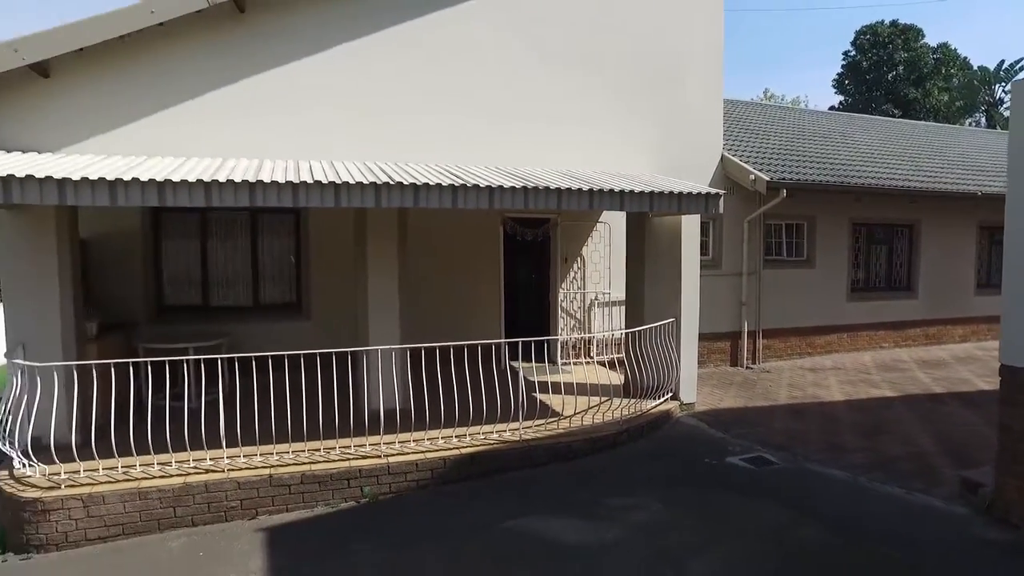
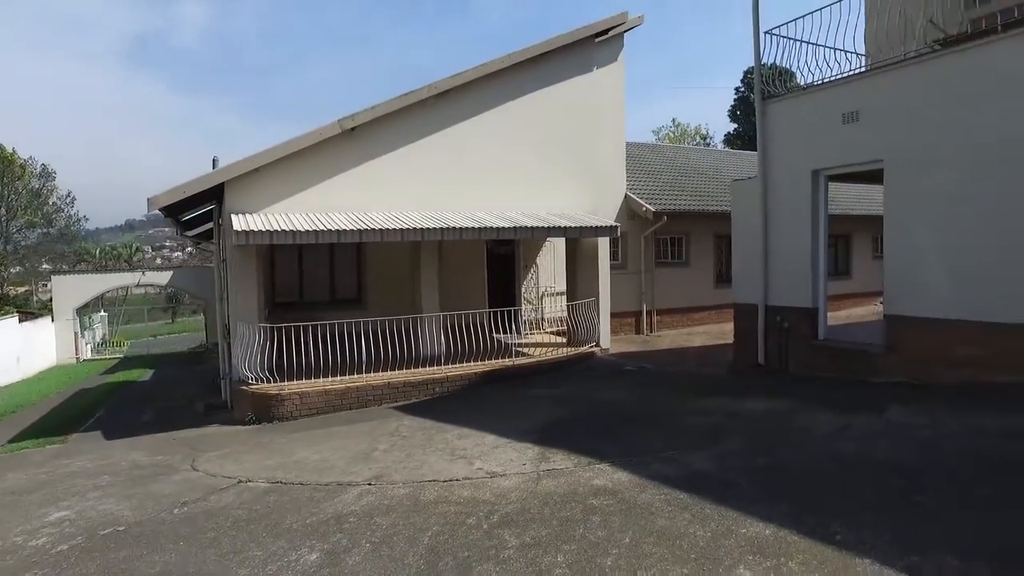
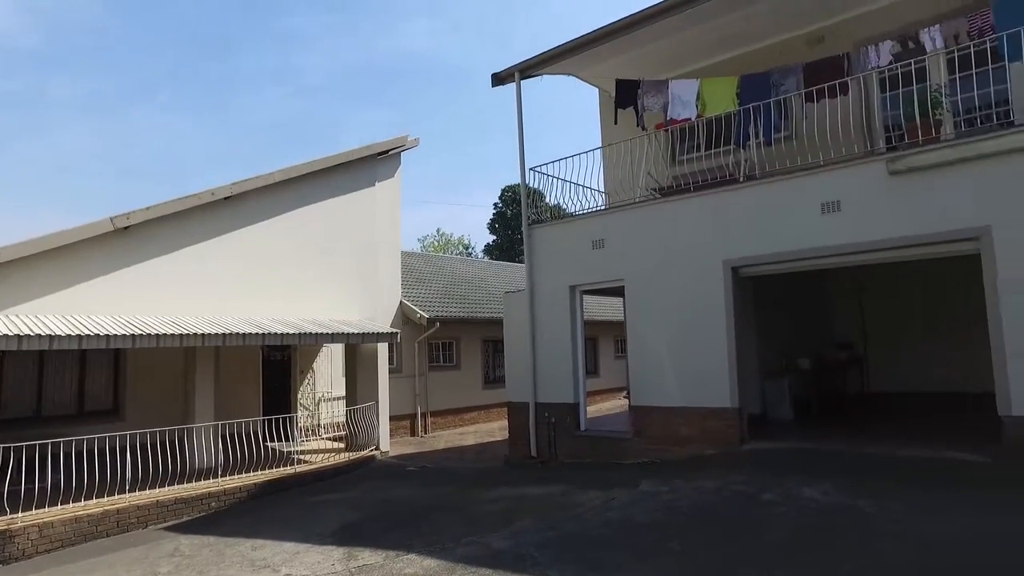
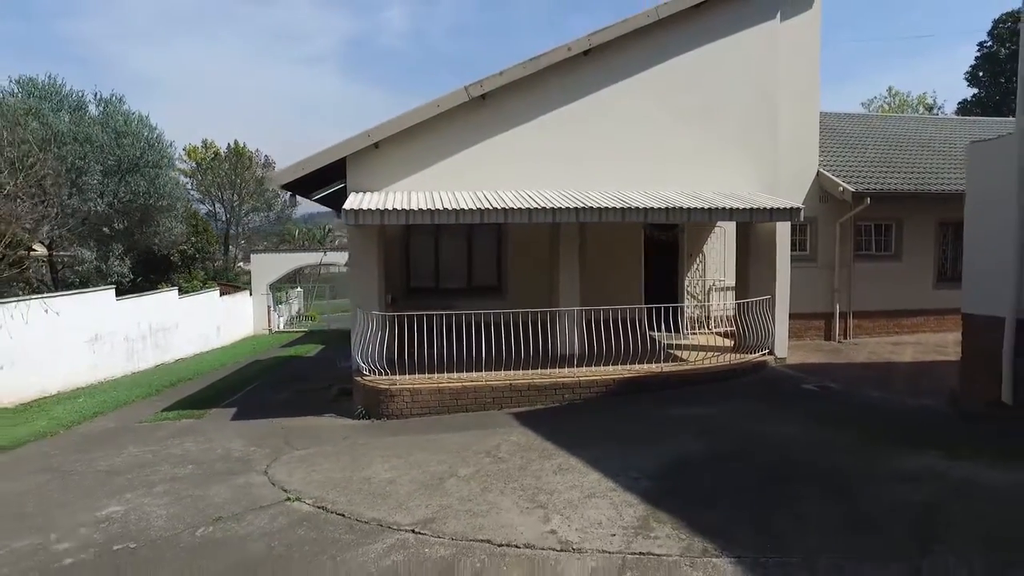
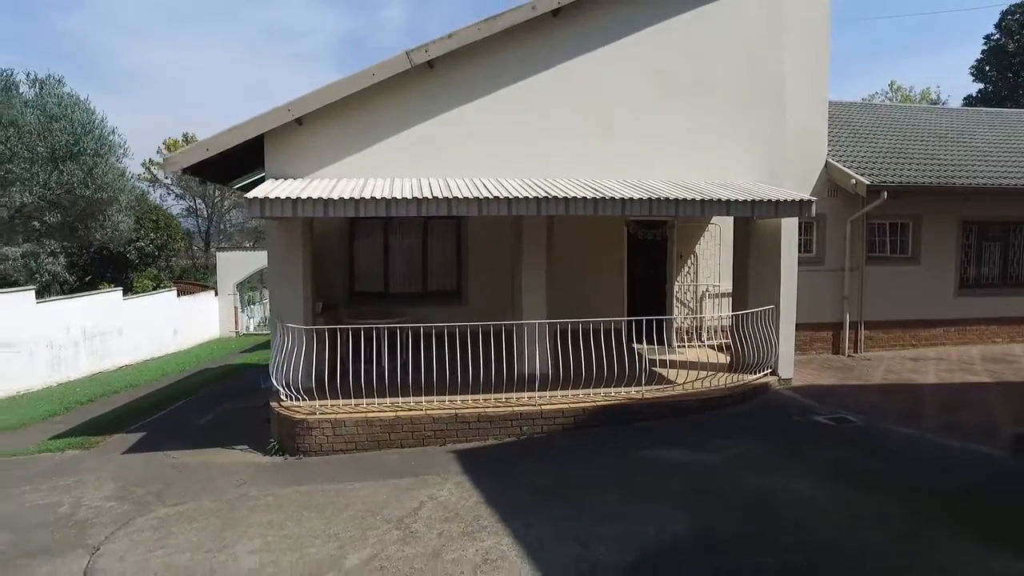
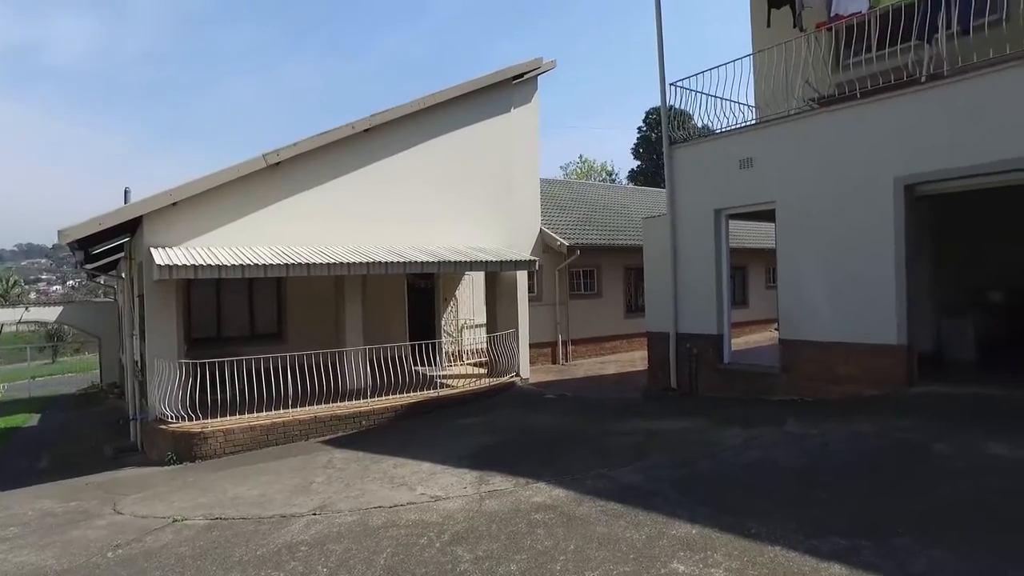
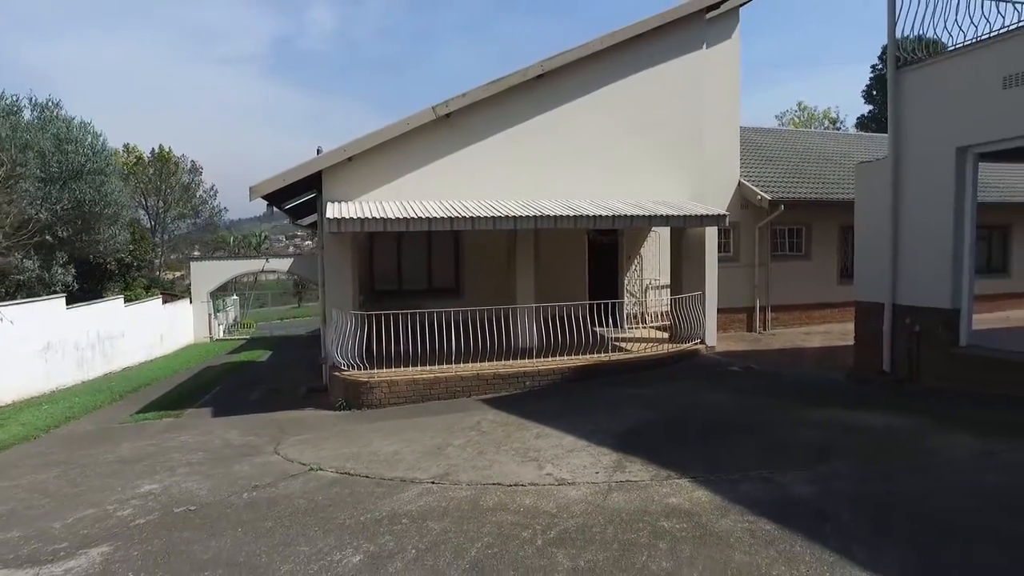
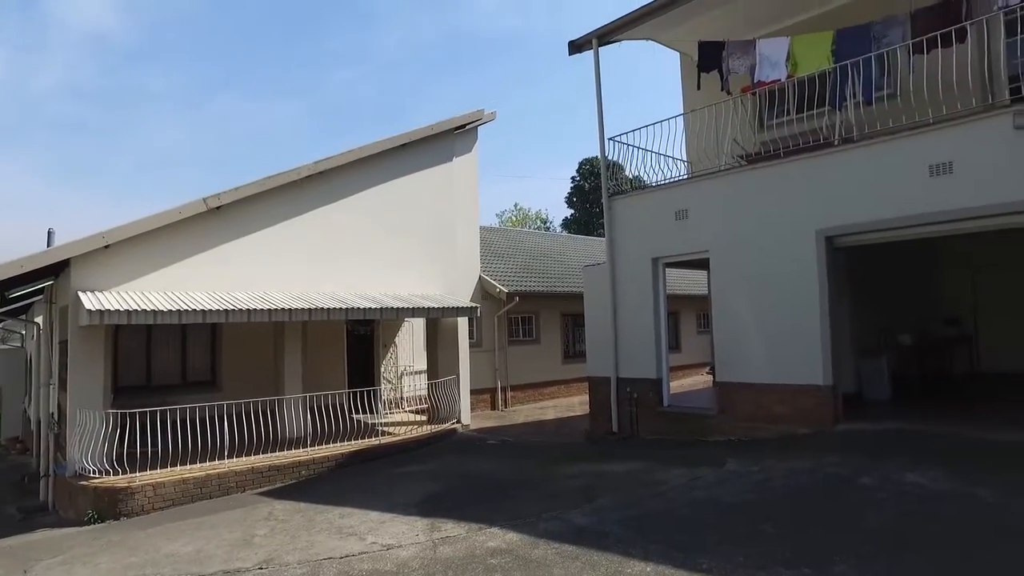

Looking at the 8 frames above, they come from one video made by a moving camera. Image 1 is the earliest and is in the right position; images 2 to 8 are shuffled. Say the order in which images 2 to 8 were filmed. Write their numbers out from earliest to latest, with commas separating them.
5, 4, 7, 2, 6, 8, 3
